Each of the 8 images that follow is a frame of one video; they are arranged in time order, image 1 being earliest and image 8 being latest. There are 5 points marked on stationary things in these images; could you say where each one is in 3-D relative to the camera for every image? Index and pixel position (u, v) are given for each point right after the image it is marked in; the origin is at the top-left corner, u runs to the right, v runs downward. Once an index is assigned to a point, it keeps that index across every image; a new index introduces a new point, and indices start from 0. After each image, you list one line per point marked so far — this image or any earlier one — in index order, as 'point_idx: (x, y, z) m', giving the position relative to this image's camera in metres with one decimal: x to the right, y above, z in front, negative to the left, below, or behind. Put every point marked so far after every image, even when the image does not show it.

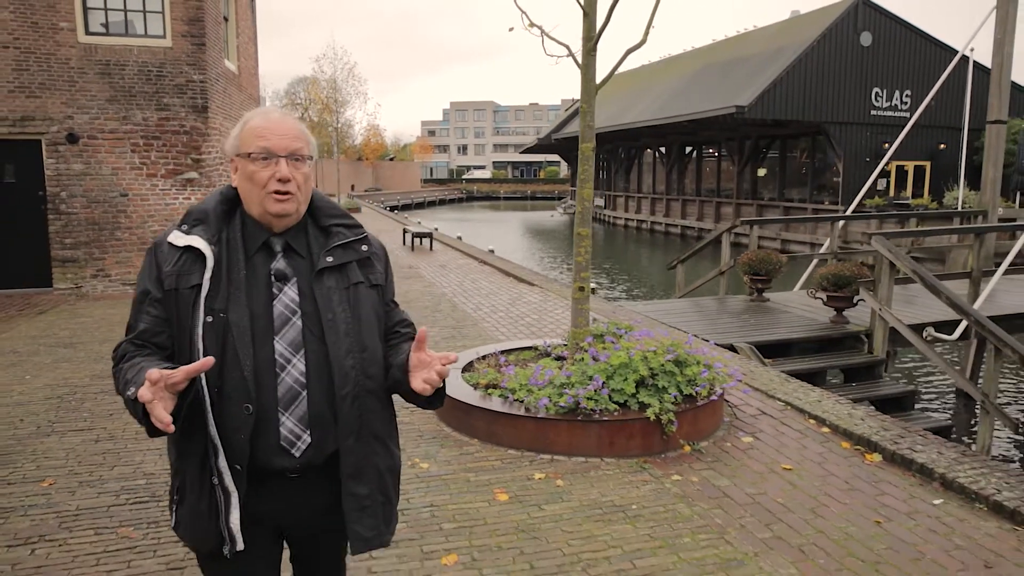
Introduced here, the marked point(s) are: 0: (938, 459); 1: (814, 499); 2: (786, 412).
0: (+2.5, -1.0, +4.3) m
1: (+1.6, -1.1, +3.9) m
2: (+2.0, -0.9, +5.3) m
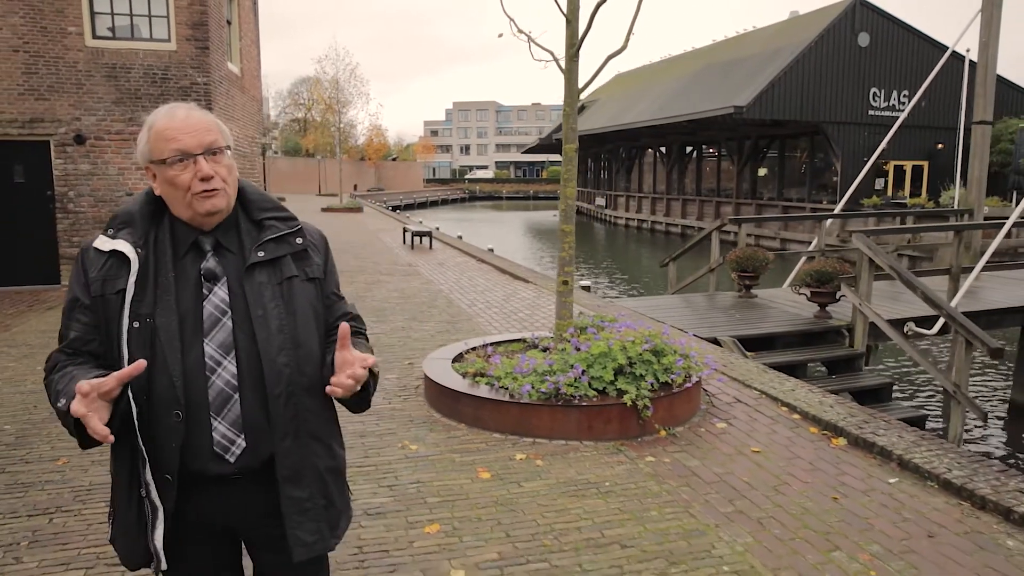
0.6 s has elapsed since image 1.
0: (+2.4, -1.0, +4.6) m
1: (+1.5, -1.1, +4.2) m
2: (+1.9, -0.8, +5.6) m
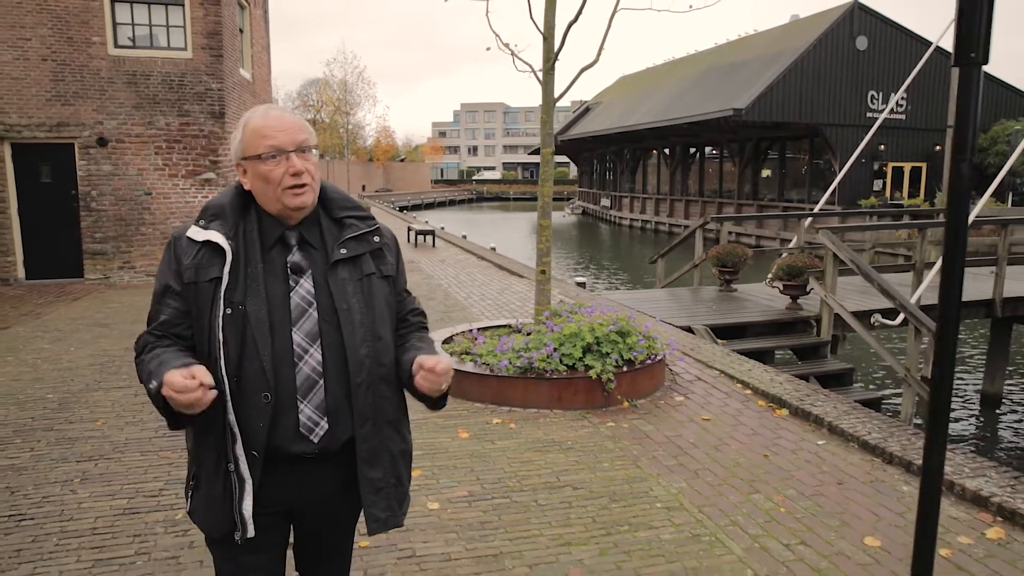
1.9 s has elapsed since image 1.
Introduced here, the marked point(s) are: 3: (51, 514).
0: (+2.3, -0.9, +5.2) m
1: (+1.4, -1.0, +4.8) m
2: (+1.8, -0.7, +6.2) m
3: (-2.2, -1.1, +3.5) m
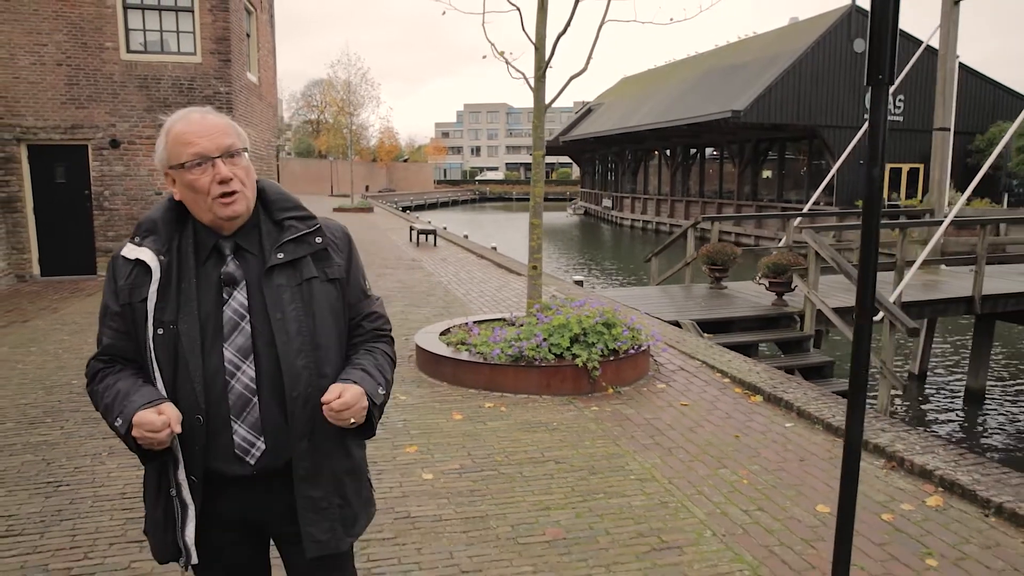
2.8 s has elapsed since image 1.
0: (+2.2, -0.8, +5.6) m
1: (+1.3, -1.0, +5.2) m
2: (+1.7, -0.7, +6.6) m
3: (-2.3, -1.0, +3.9) m
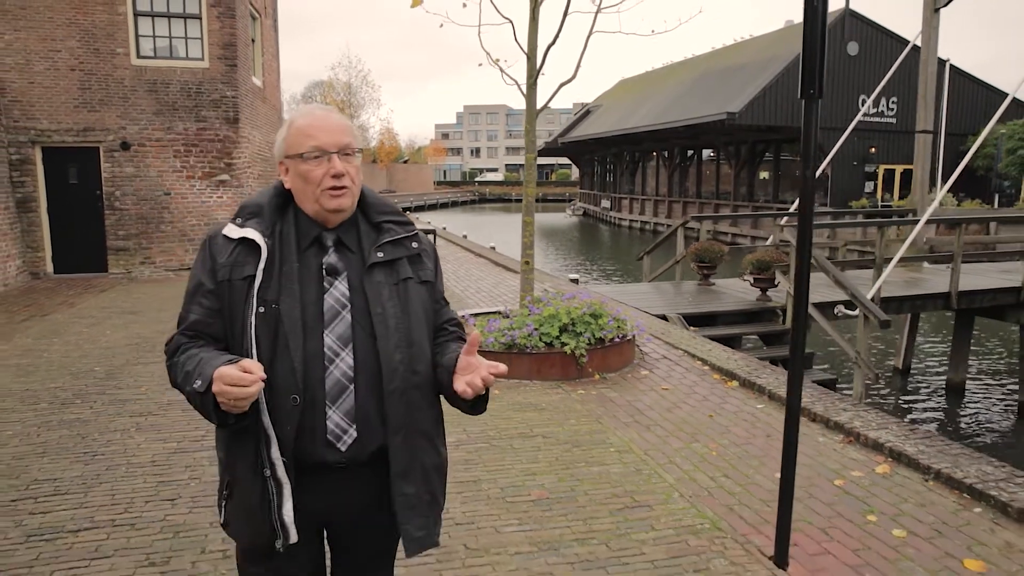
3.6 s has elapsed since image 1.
0: (+2.2, -0.8, +6.0) m
1: (+1.3, -0.9, +5.6) m
2: (+1.6, -0.6, +7.0) m
3: (-2.4, -1.0, +4.4) m
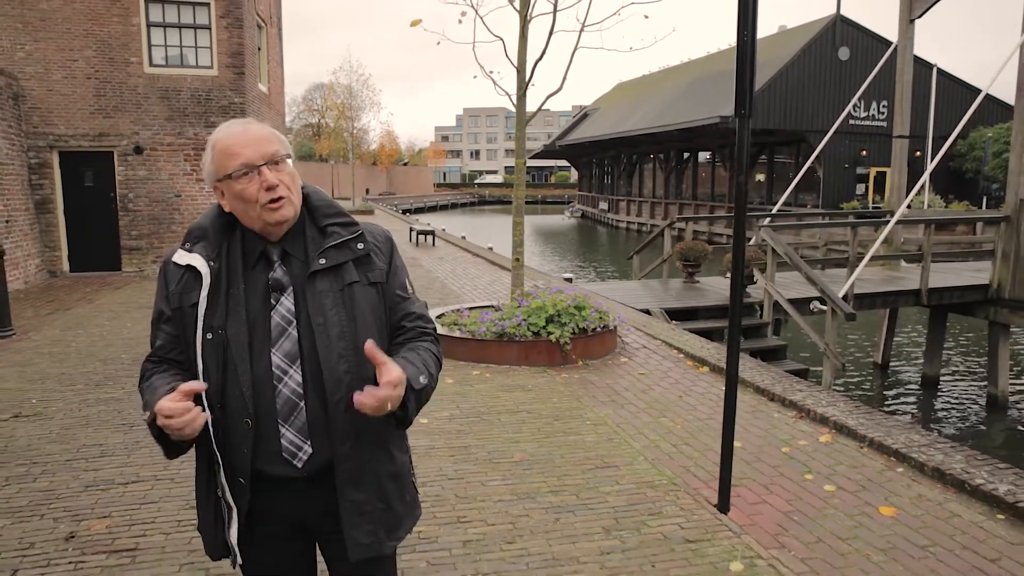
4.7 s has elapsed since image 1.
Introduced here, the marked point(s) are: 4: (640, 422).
0: (+2.1, -0.7, +6.6) m
1: (+1.2, -0.8, +6.2) m
2: (+1.5, -0.6, +7.6) m
3: (-2.5, -0.9, +5.0) m
4: (+0.9, -1.0, +5.2) m
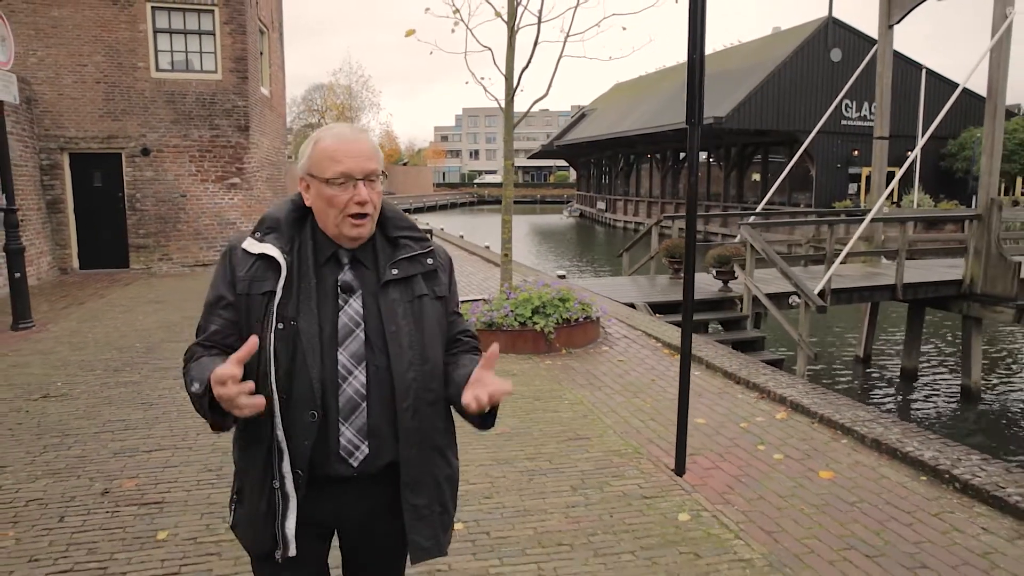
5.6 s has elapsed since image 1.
0: (+1.9, -0.6, +7.1) m
1: (+1.0, -0.8, +6.7) m
2: (+1.4, -0.5, +8.1) m
3: (-2.6, -0.9, +5.4) m
4: (+0.8, -0.9, +5.7) m
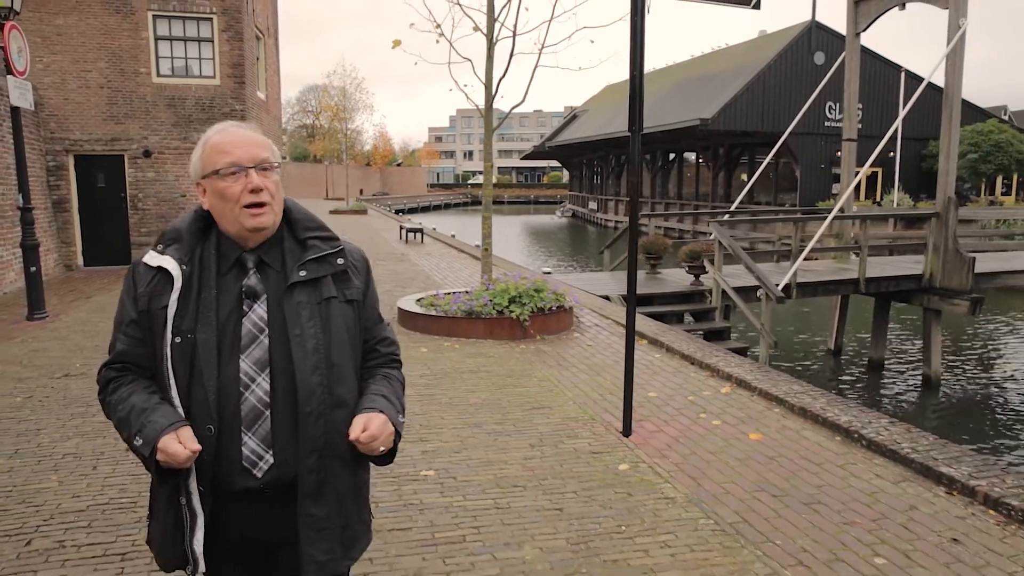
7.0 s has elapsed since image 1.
0: (+1.7, -0.5, +7.7) m
1: (+0.8, -0.7, +7.4) m
2: (+1.2, -0.4, +8.7) m
3: (-2.8, -0.8, +6.1) m
4: (+0.6, -0.8, +6.4) m
